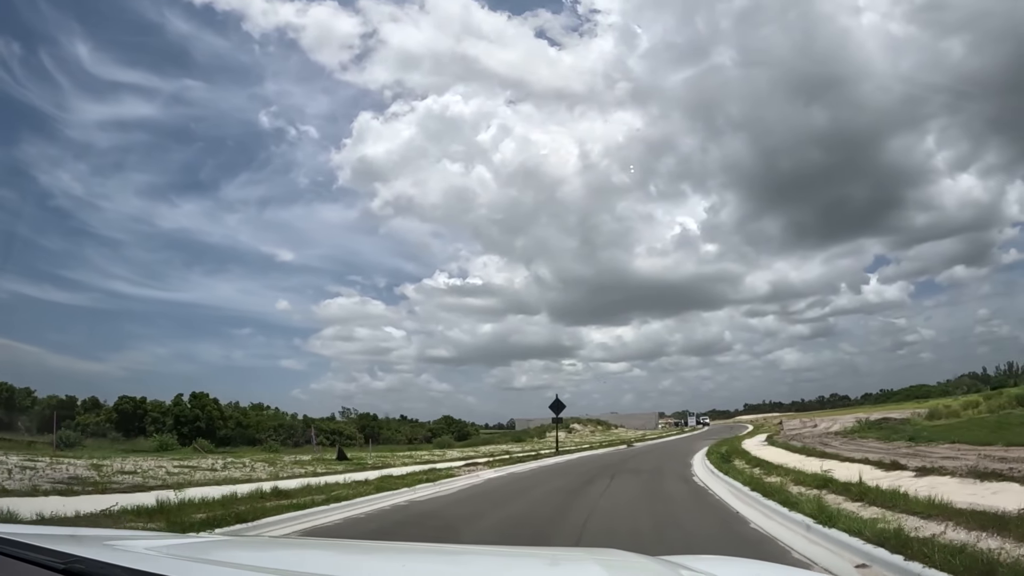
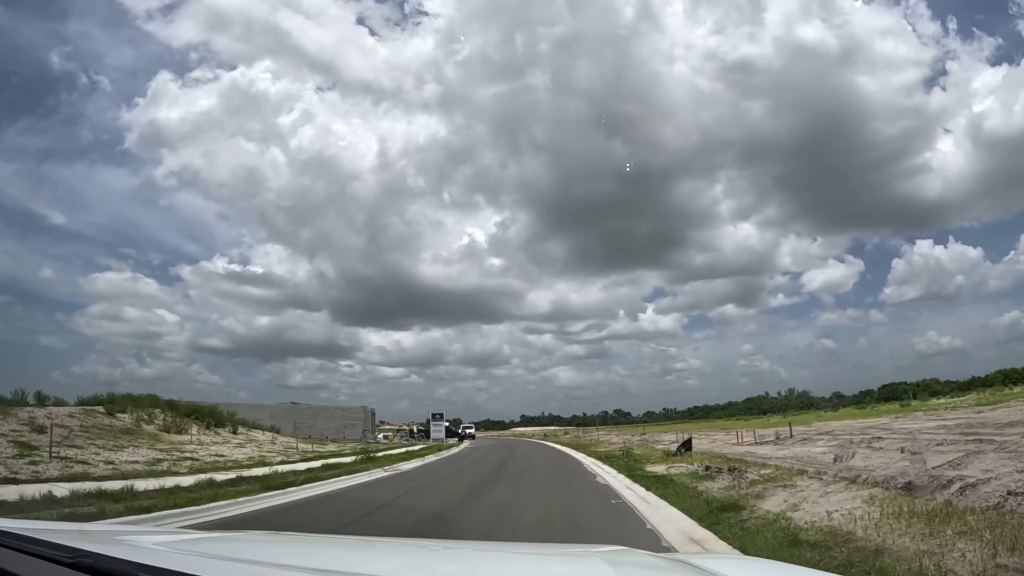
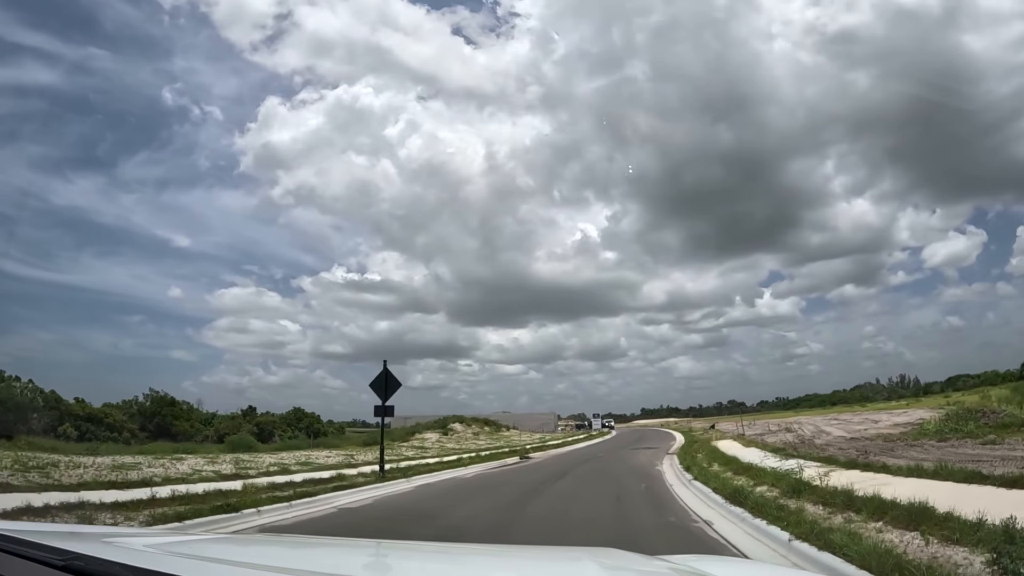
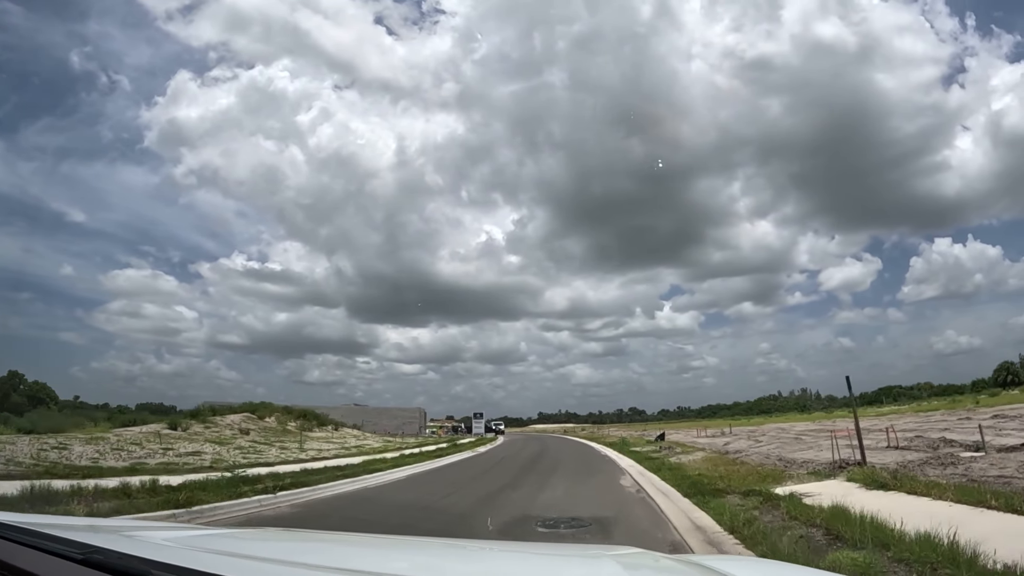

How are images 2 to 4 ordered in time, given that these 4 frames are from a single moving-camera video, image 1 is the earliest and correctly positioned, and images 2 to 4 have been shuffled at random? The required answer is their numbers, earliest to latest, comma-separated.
3, 4, 2
